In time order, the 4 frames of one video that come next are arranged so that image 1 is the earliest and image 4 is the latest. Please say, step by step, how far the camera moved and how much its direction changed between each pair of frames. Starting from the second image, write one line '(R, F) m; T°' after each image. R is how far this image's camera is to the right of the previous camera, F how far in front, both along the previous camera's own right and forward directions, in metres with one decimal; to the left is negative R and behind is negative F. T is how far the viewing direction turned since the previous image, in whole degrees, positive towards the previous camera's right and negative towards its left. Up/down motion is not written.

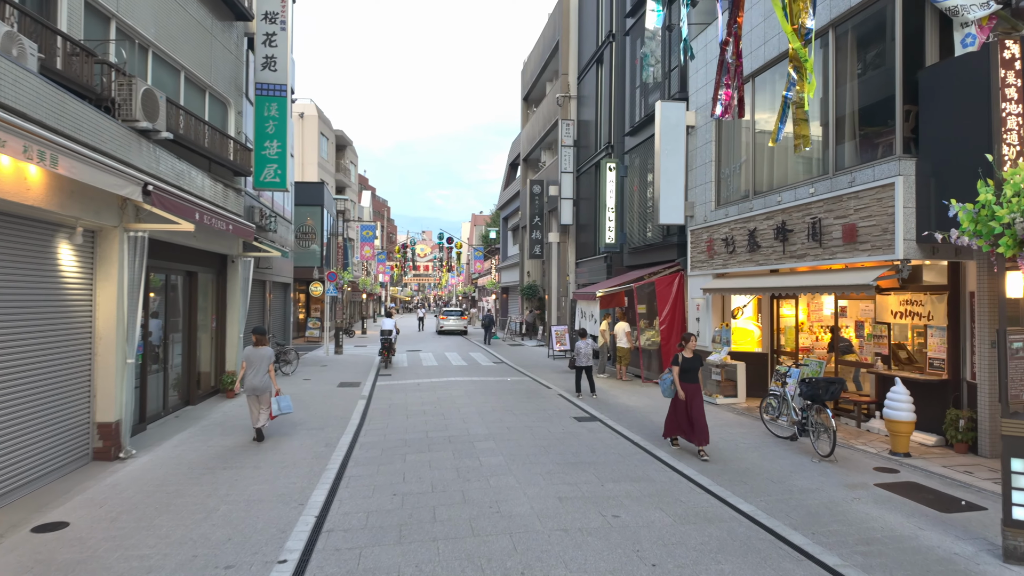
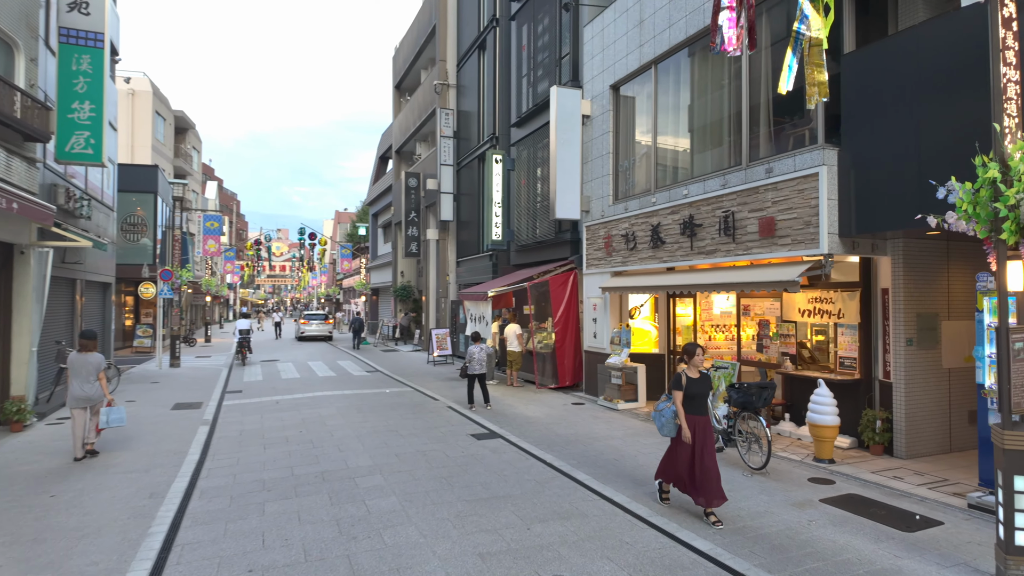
(-0.3, +1.5) m; +13°
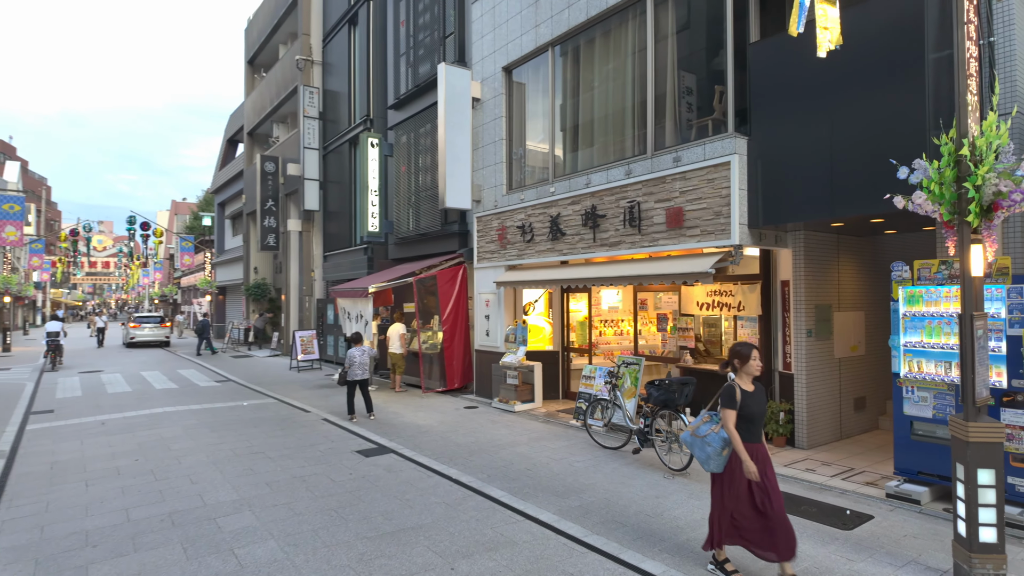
(-0.4, +1.0) m; +13°
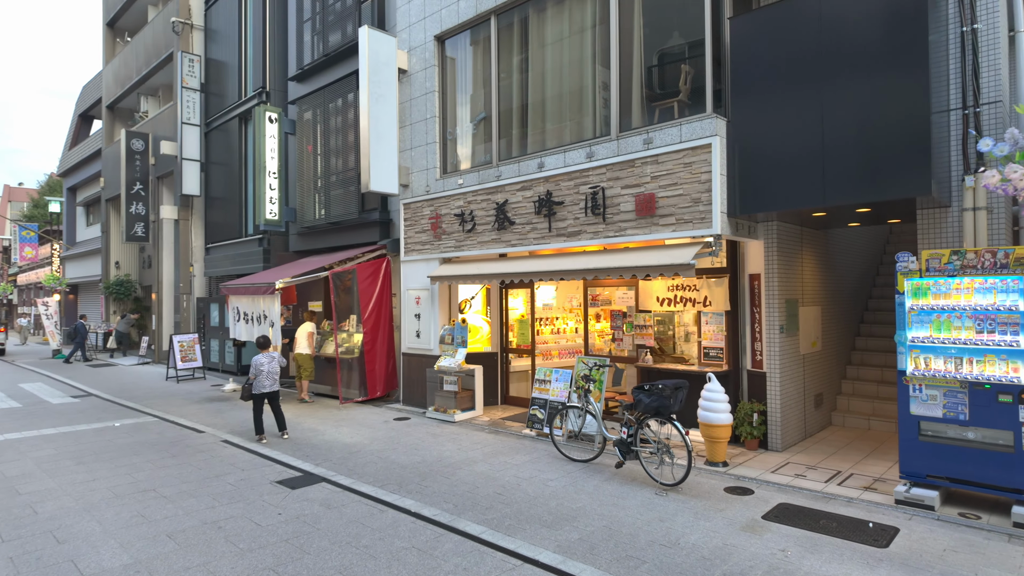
(-0.8, +1.1) m; +11°
